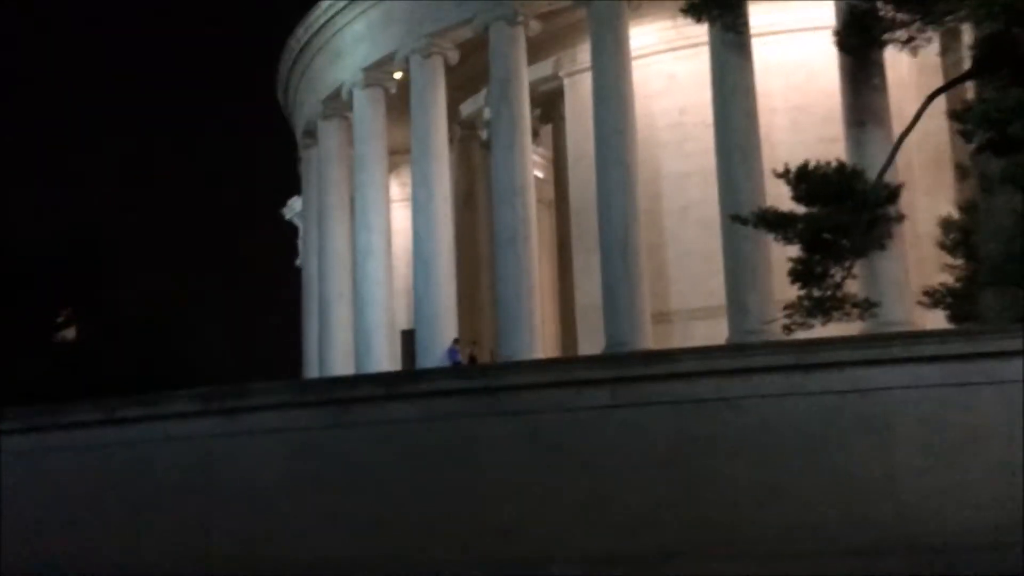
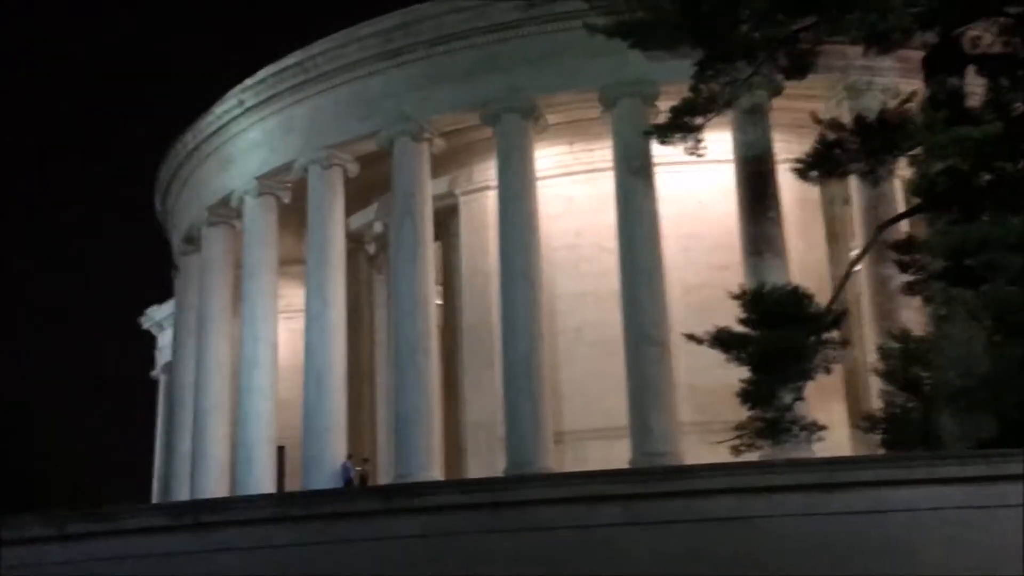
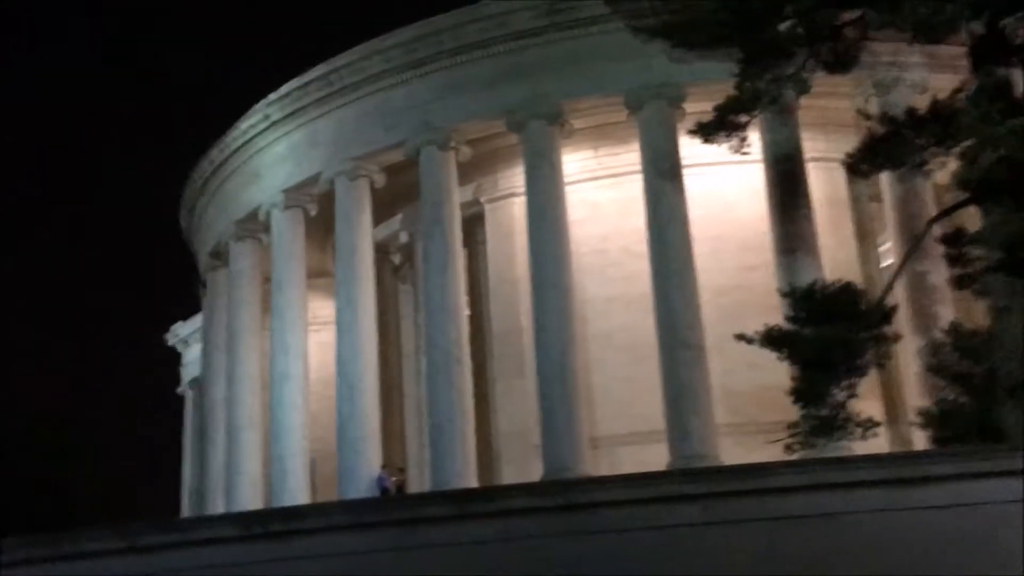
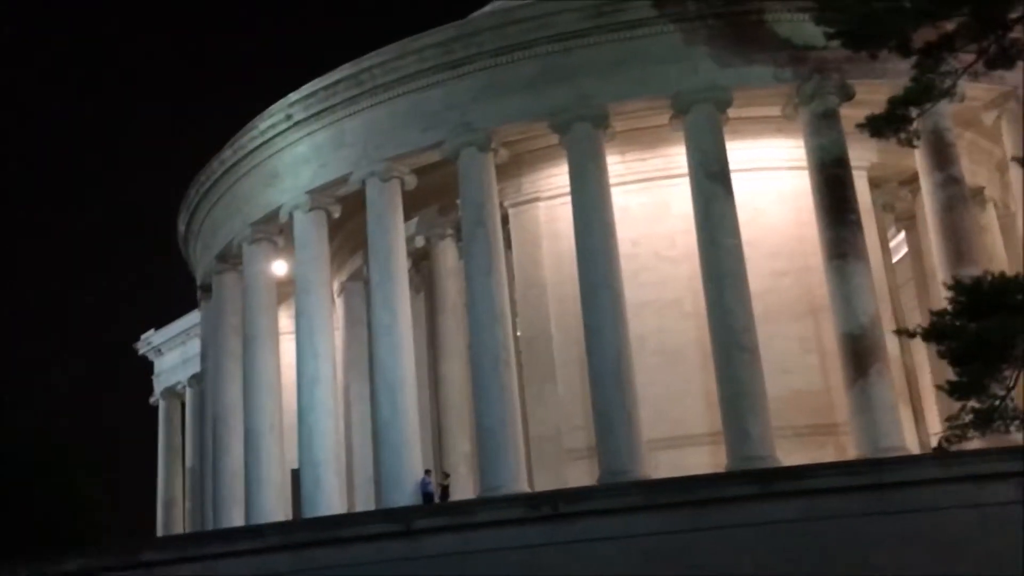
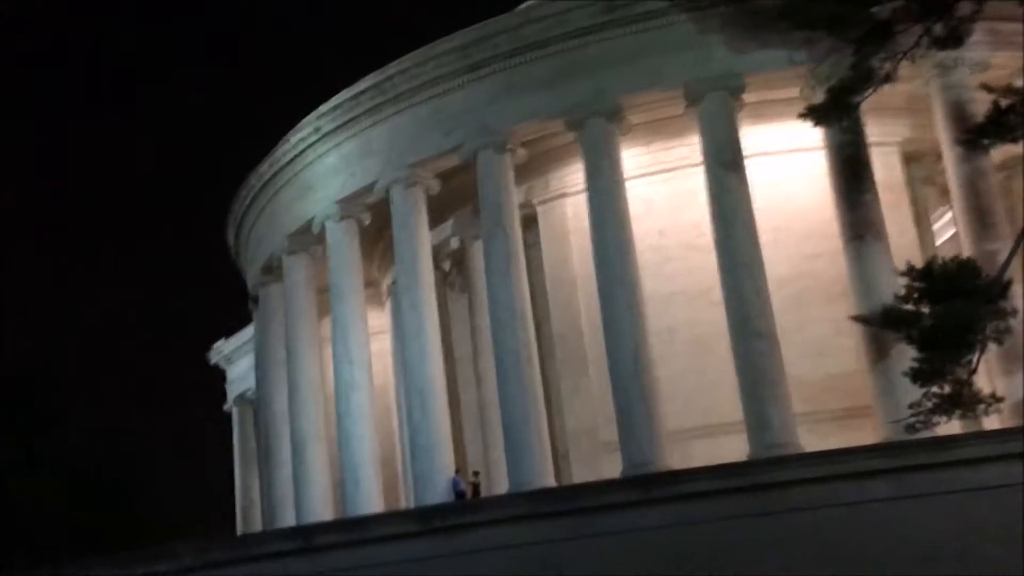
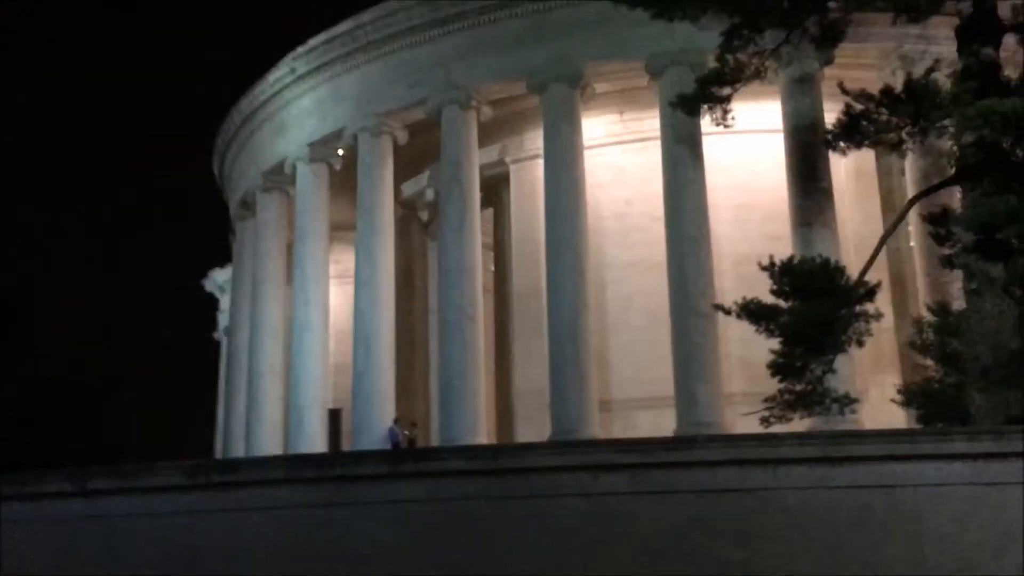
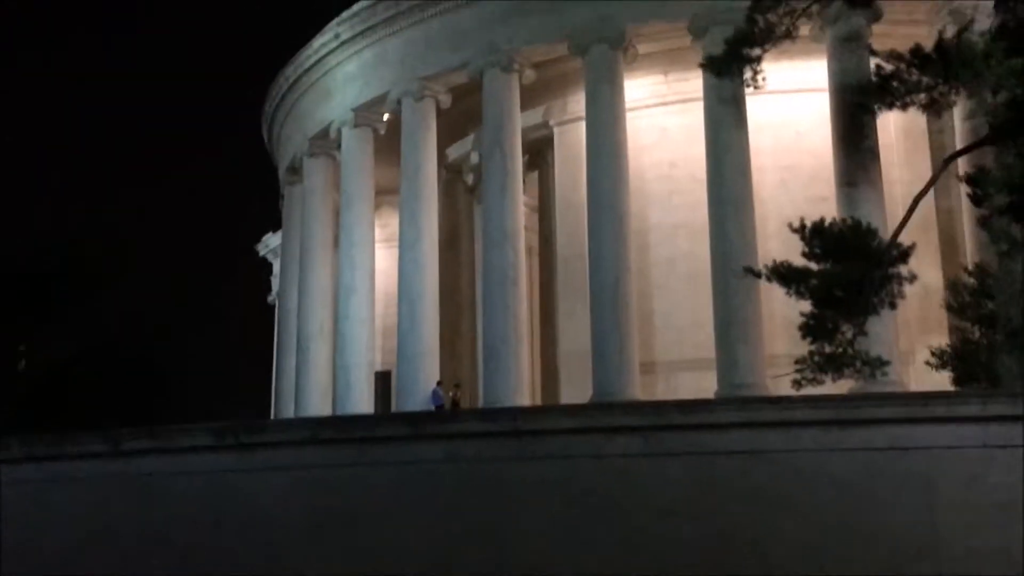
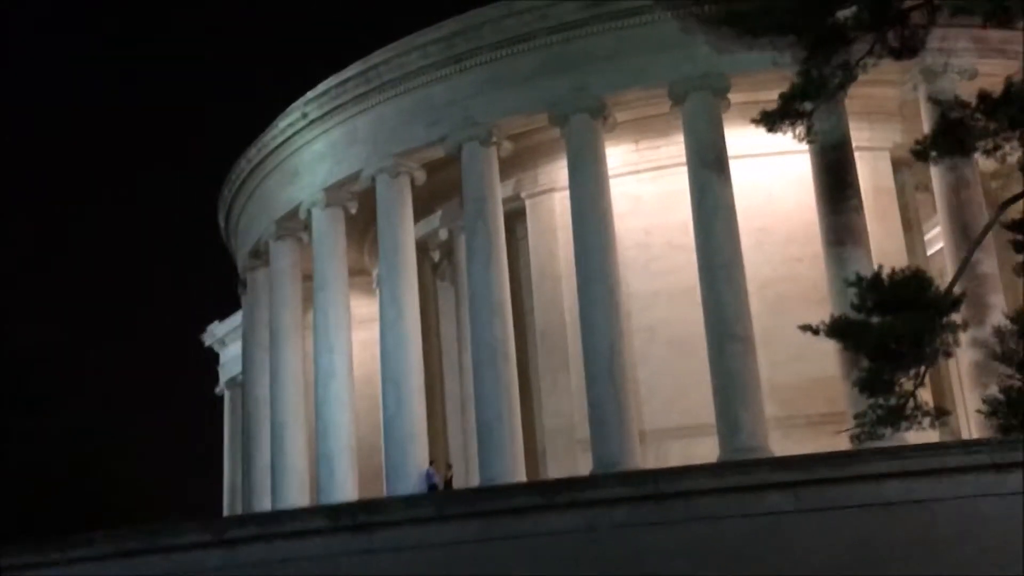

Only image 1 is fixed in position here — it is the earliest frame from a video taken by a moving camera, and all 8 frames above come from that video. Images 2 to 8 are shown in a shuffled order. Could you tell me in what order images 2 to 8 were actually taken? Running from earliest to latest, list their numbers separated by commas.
7, 6, 2, 3, 8, 5, 4
